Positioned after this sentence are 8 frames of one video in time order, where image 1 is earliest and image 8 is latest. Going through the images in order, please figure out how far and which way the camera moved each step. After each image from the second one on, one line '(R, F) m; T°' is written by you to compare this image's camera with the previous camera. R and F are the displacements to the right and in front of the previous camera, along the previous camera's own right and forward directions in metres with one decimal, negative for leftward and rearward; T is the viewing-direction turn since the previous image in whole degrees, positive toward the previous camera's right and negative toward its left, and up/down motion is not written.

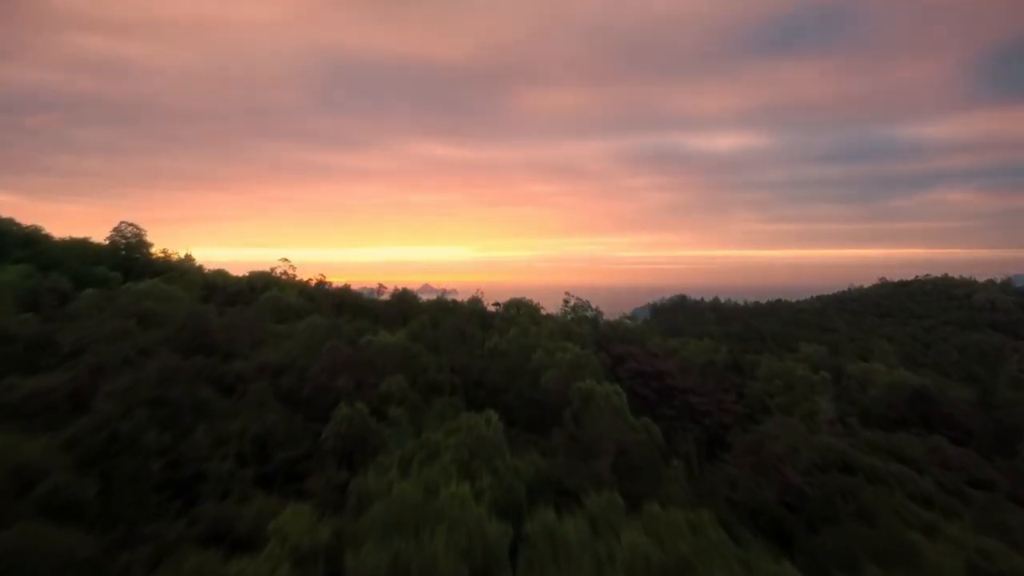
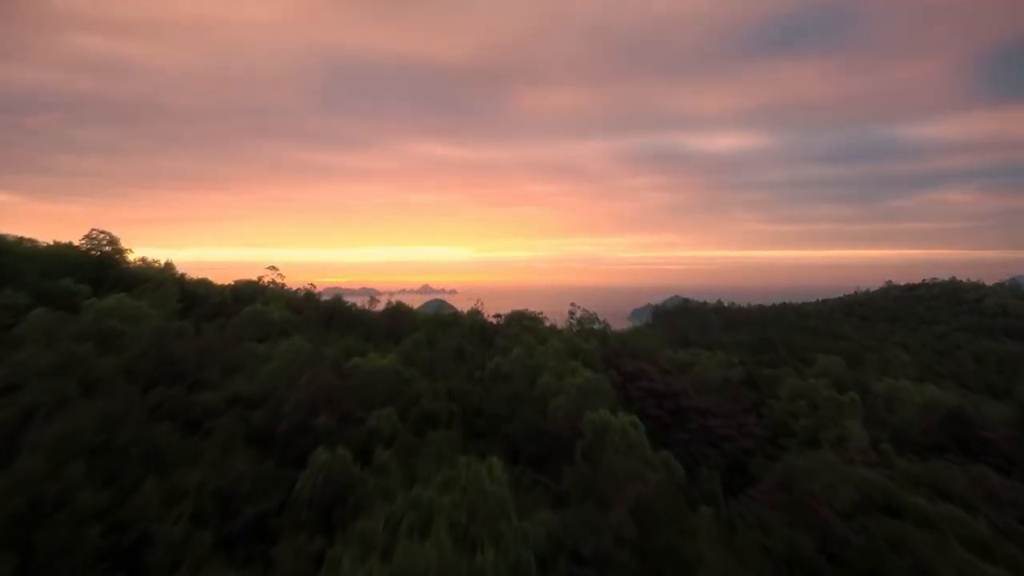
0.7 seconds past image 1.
(0.0, +0.8) m; 0°
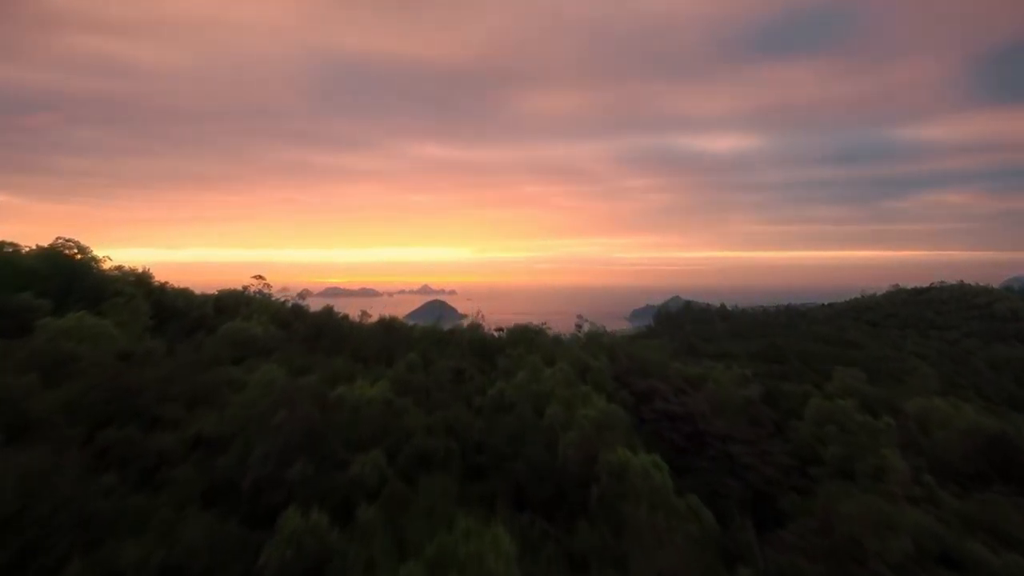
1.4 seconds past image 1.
(-0.1, +0.8) m; 0°
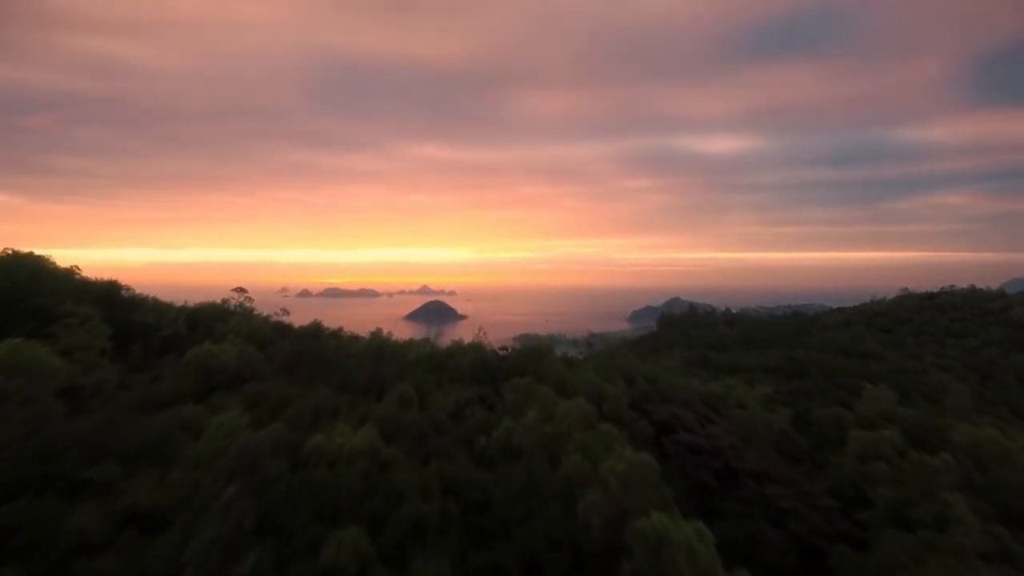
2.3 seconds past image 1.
(-0.1, +1.1) m; 0°
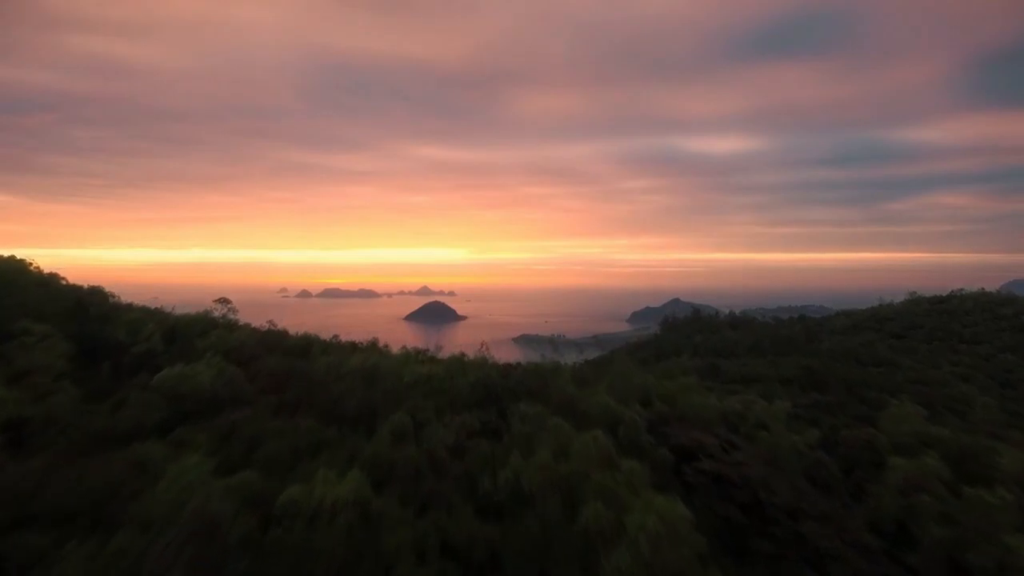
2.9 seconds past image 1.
(-0.1, +0.8) m; 0°
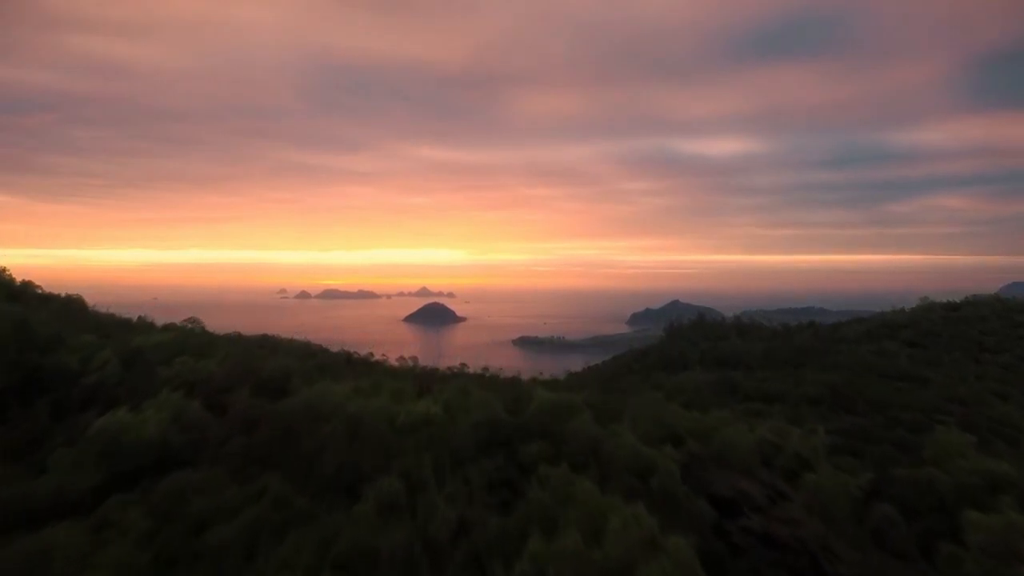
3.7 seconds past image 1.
(-0.1, +1.2) m; 0°
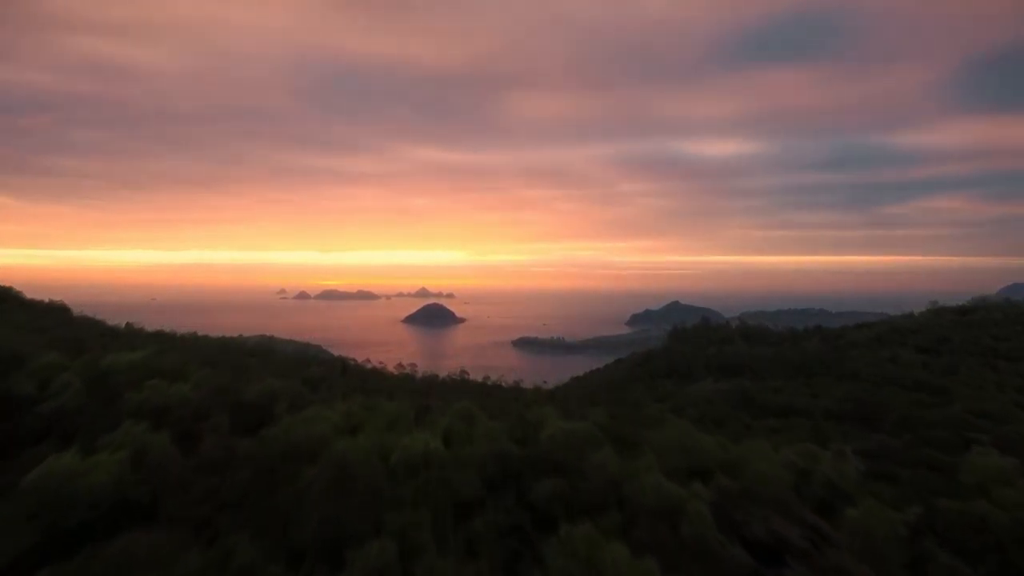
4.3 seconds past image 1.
(-0.1, +0.9) m; 0°
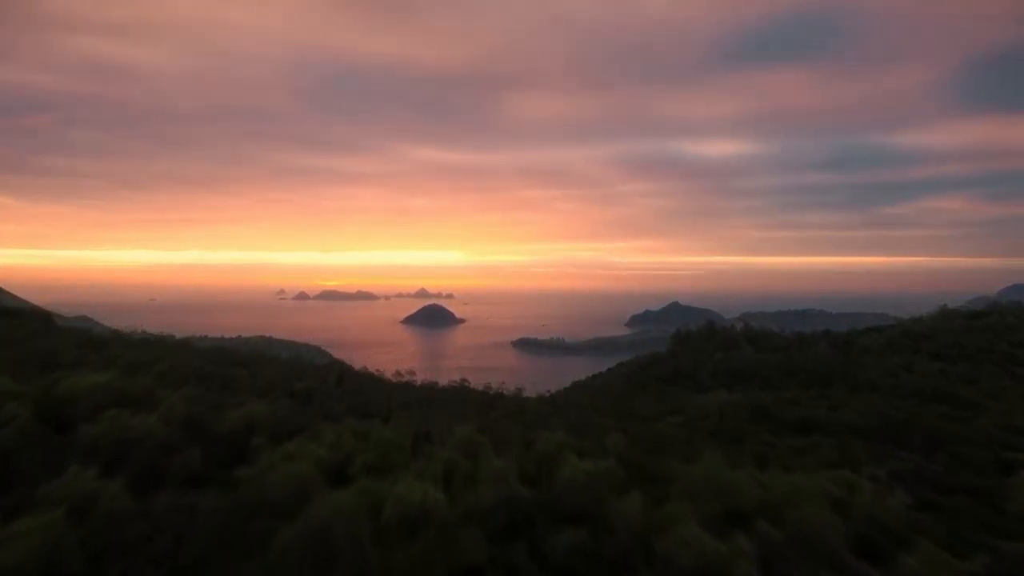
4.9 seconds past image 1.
(-0.1, +0.9) m; 0°
